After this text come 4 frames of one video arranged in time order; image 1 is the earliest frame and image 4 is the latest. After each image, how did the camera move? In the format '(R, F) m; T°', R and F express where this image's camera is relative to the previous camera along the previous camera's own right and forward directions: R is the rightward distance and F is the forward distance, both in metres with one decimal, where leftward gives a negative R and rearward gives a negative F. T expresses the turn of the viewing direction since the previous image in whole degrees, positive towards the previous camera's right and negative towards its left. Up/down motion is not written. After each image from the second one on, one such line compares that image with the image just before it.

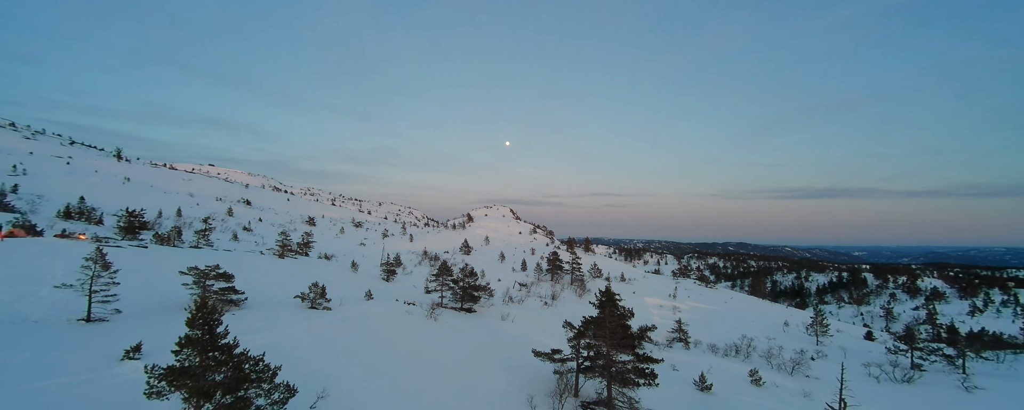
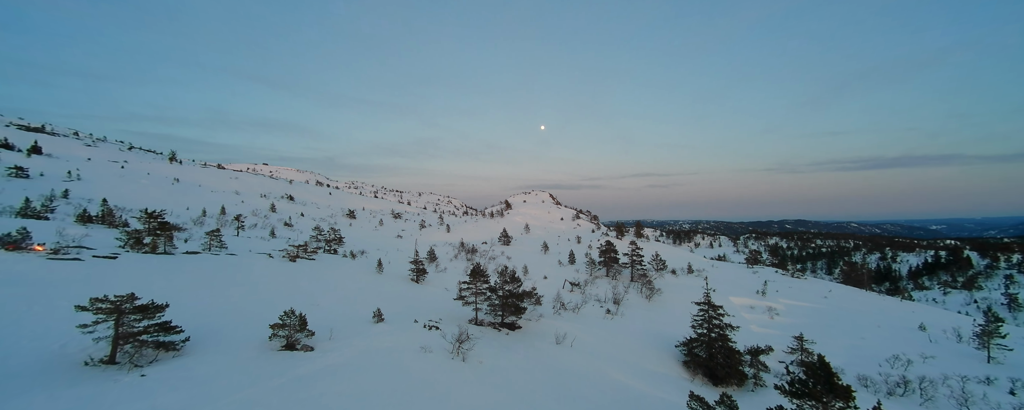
(-0.9, +8.1) m; -6°
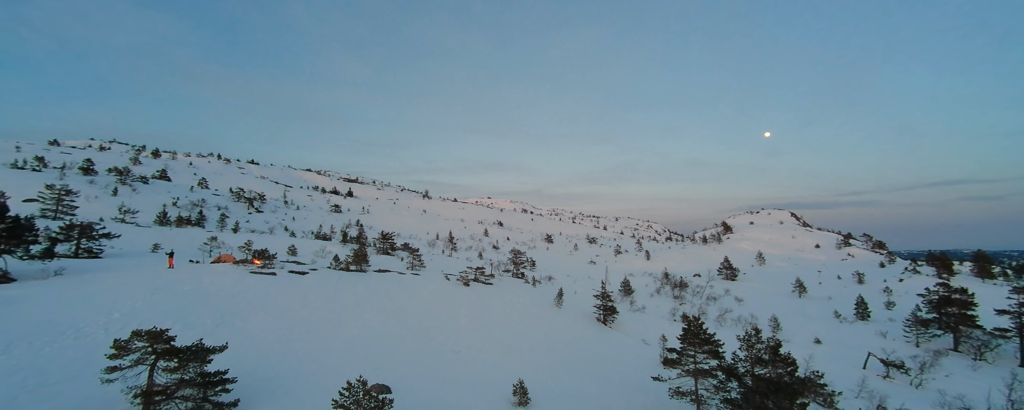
(-1.1, +9.0) m; -30°
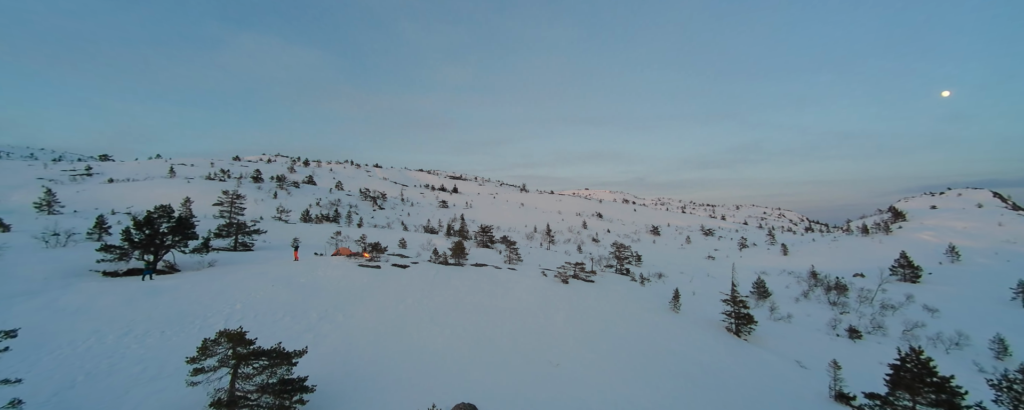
(-0.2, +2.3) m; -15°
